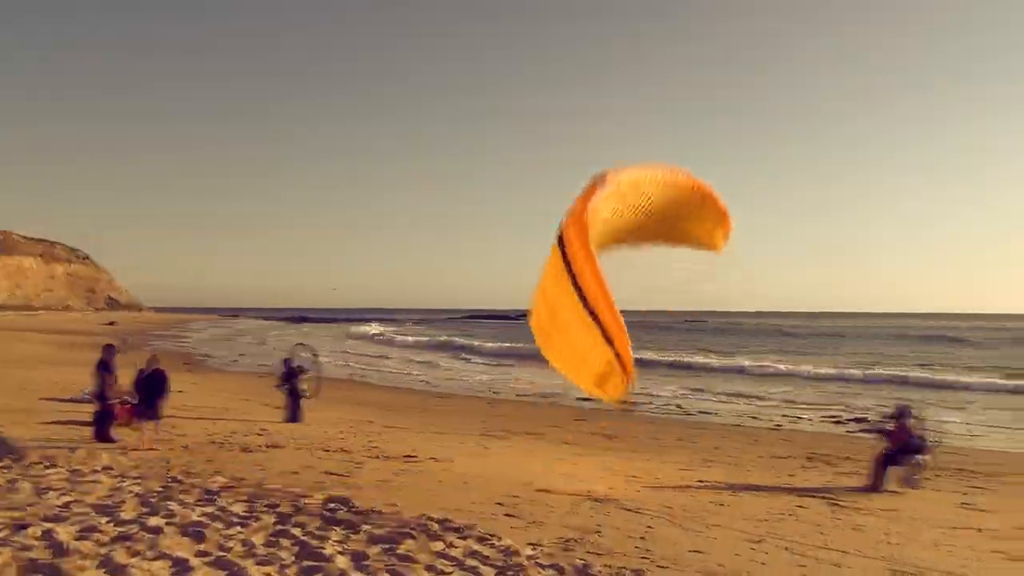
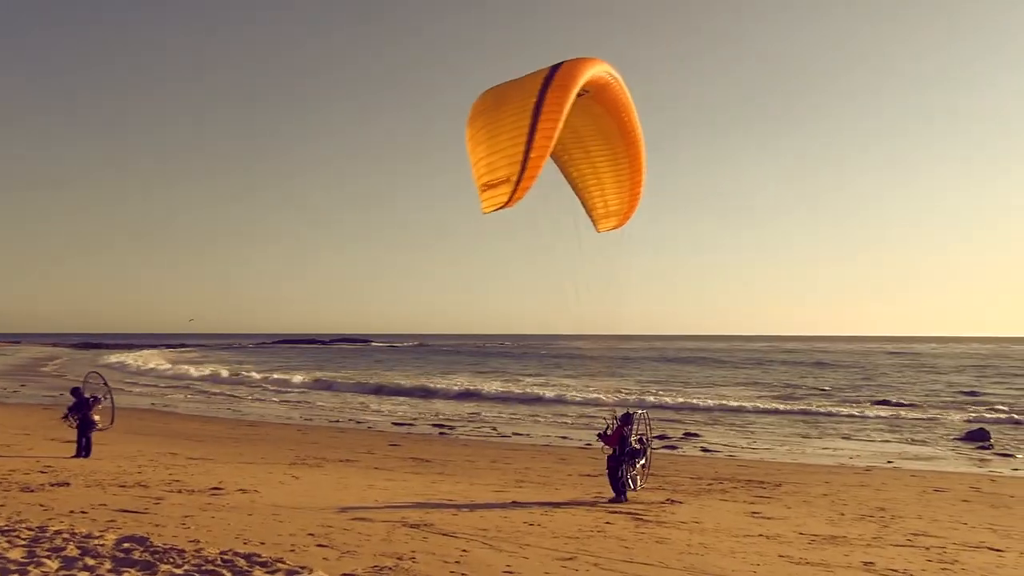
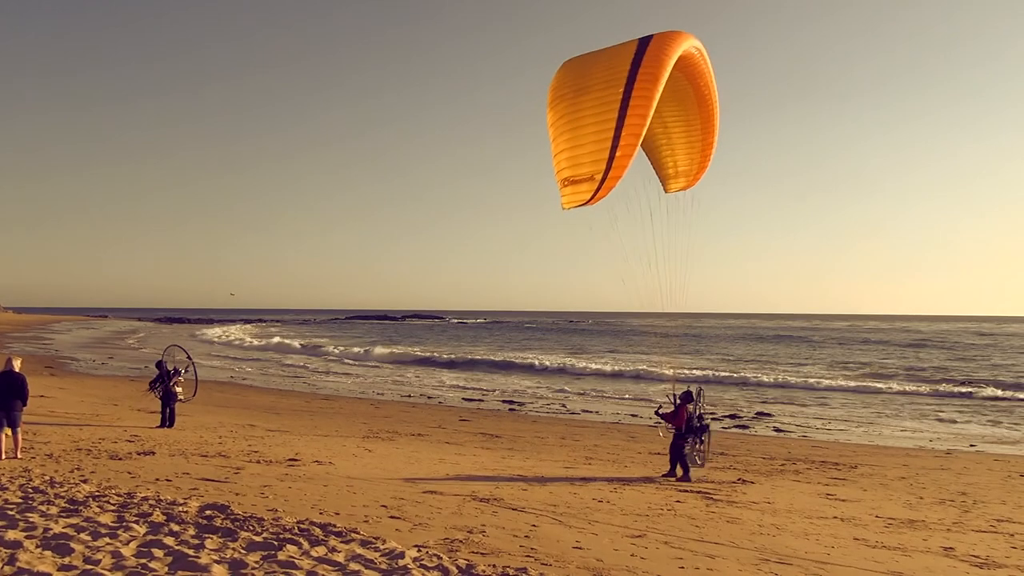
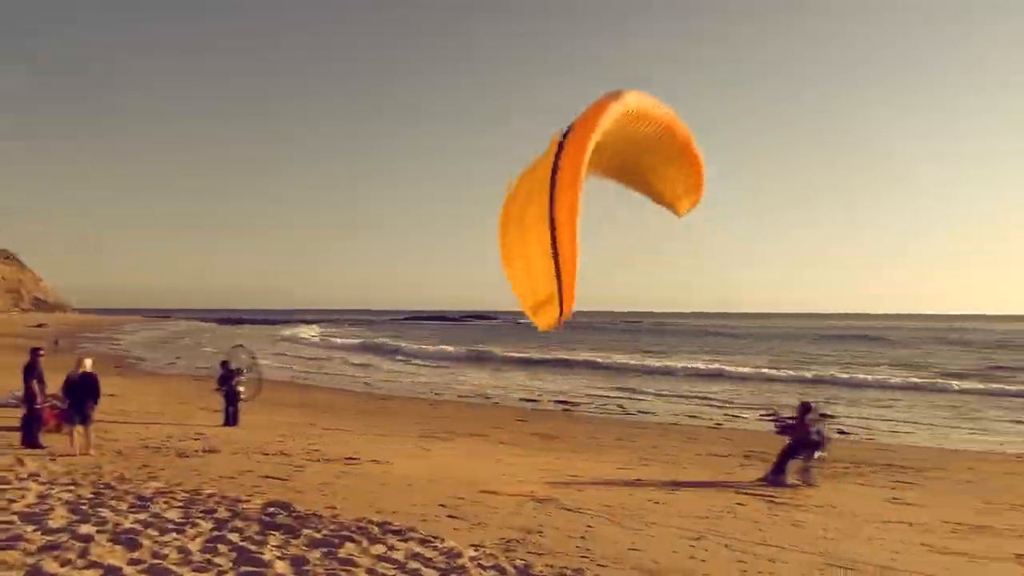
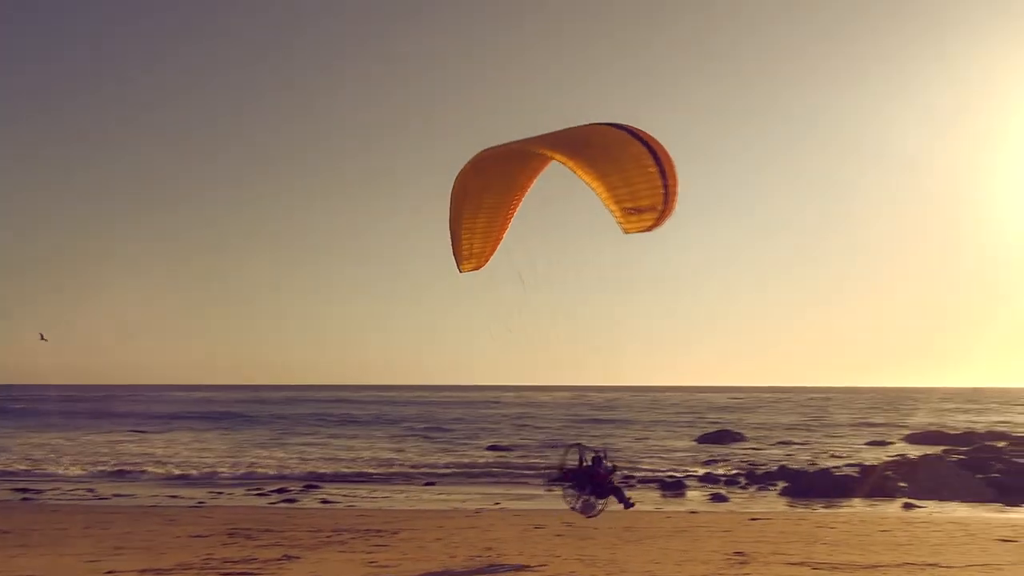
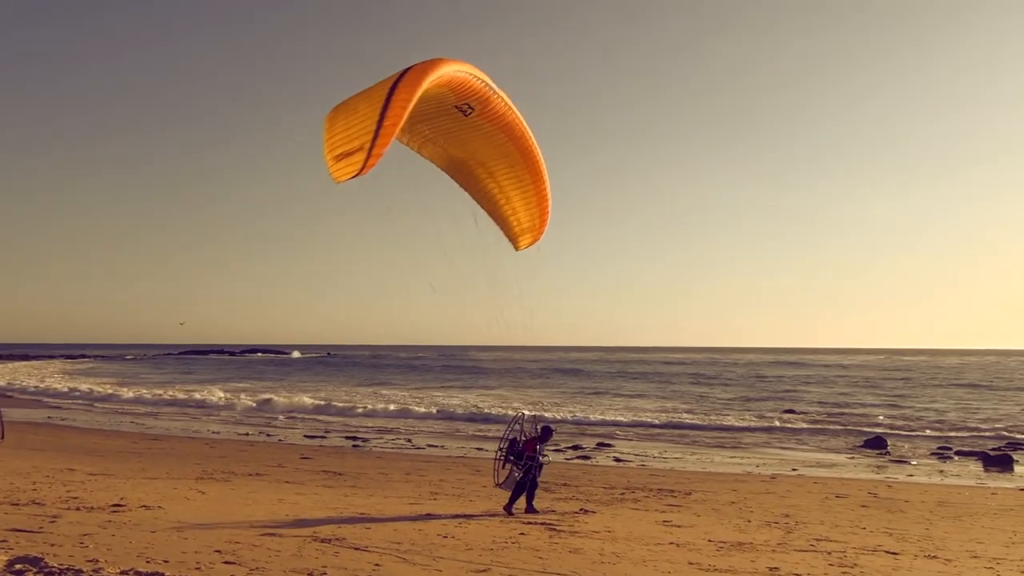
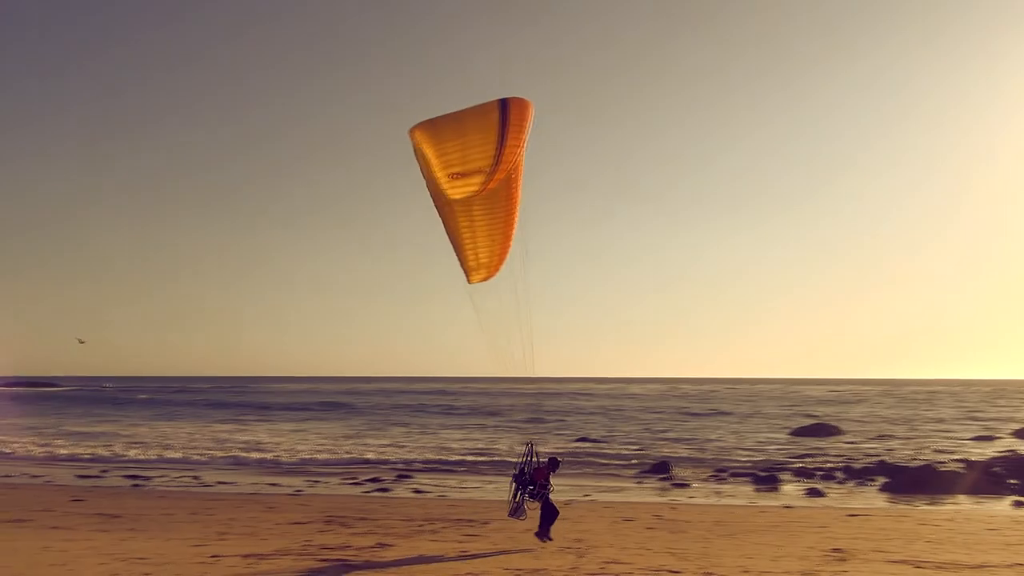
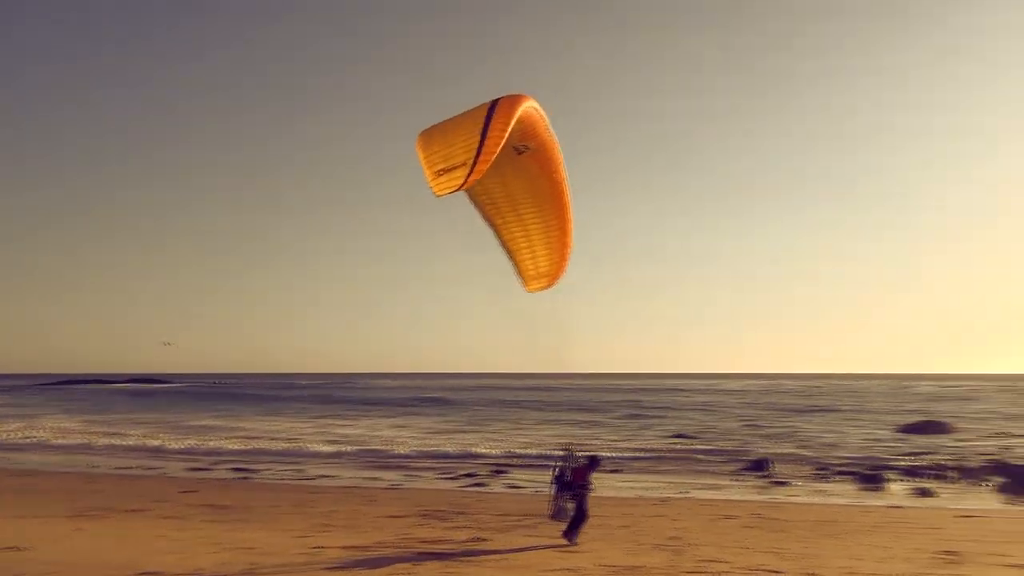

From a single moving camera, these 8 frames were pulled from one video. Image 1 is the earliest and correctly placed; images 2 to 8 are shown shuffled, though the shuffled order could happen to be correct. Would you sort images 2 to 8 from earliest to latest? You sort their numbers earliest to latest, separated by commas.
4, 3, 2, 6, 8, 7, 5
